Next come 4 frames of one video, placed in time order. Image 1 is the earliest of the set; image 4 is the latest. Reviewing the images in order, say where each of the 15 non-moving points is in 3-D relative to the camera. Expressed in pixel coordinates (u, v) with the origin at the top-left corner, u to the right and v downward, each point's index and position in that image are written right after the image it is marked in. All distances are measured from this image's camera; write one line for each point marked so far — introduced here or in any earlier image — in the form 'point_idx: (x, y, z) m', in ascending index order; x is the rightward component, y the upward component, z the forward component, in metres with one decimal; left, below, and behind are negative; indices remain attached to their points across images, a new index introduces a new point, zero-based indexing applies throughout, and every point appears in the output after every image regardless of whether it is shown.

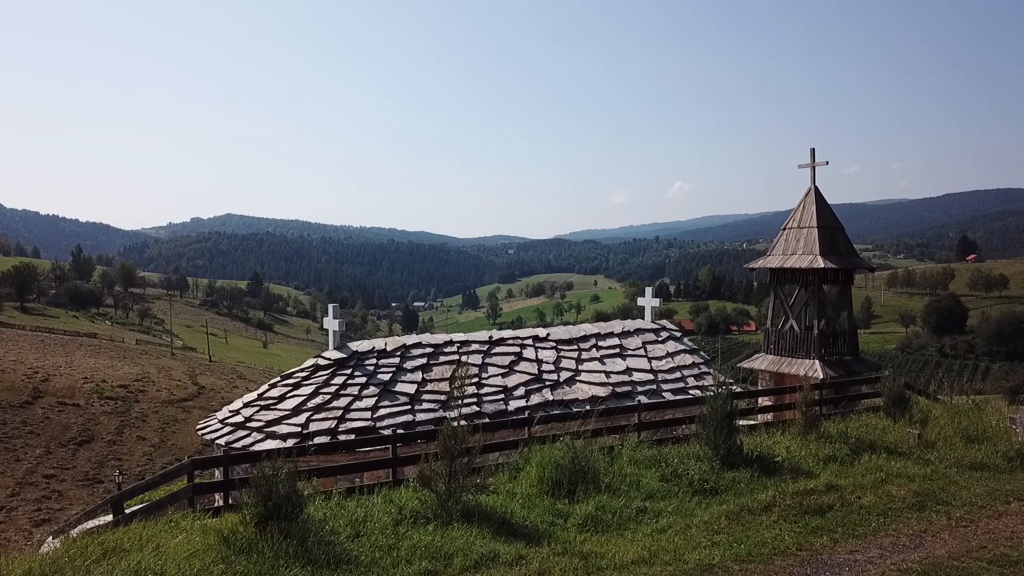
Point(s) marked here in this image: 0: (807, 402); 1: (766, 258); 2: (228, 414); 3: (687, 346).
0: (+3.7, -1.4, +7.9) m
1: (+6.5, +0.8, +16.0) m
2: (-3.5, -1.6, +7.7) m
3: (+3.0, -1.0, +10.7) m
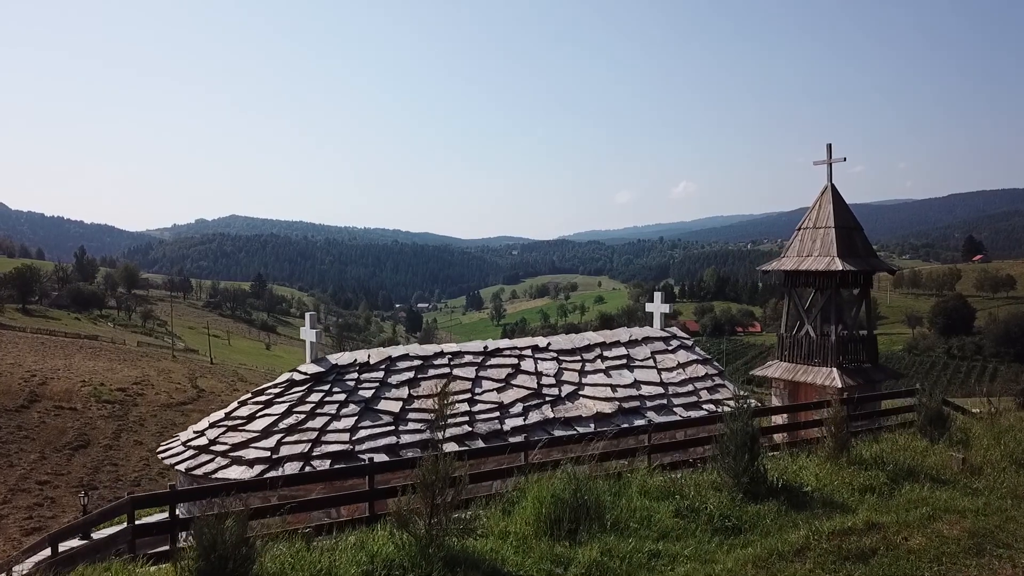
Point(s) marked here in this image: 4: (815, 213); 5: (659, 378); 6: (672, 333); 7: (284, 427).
0: (+3.7, -1.5, +7.1) m
1: (+6.5, +0.7, +15.1) m
2: (-3.6, -1.6, +7.0) m
3: (+3.0, -1.1, +9.9) m
4: (+7.3, +1.8, +15.1) m
5: (+2.1, -1.3, +9.1) m
6: (+2.7, -0.8, +10.4) m
7: (-2.4, -1.5, +6.7) m
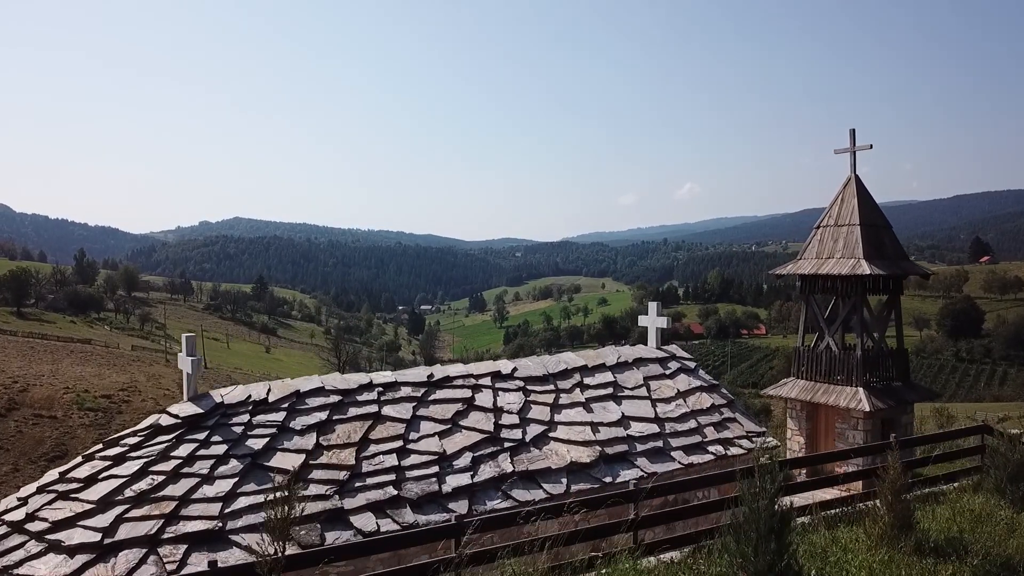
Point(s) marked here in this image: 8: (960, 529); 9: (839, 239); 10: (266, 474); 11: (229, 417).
0: (+3.2, -1.6, +5.2) m
1: (+6.0, +0.6, +13.3) m
2: (-4.1, -1.8, +5.1) m
3: (+2.5, -1.2, +8.0) m
4: (+6.9, +1.7, +13.2) m
5: (+1.6, -1.4, +7.2) m
6: (+2.2, -0.9, +8.5) m
7: (-3.0, -1.6, +4.9) m
8: (+3.7, -1.9, +5.1) m
9: (+6.7, +1.0, +12.8) m
10: (-2.0, -1.5, +5.2) m
11: (-2.5, -1.1, +5.6) m
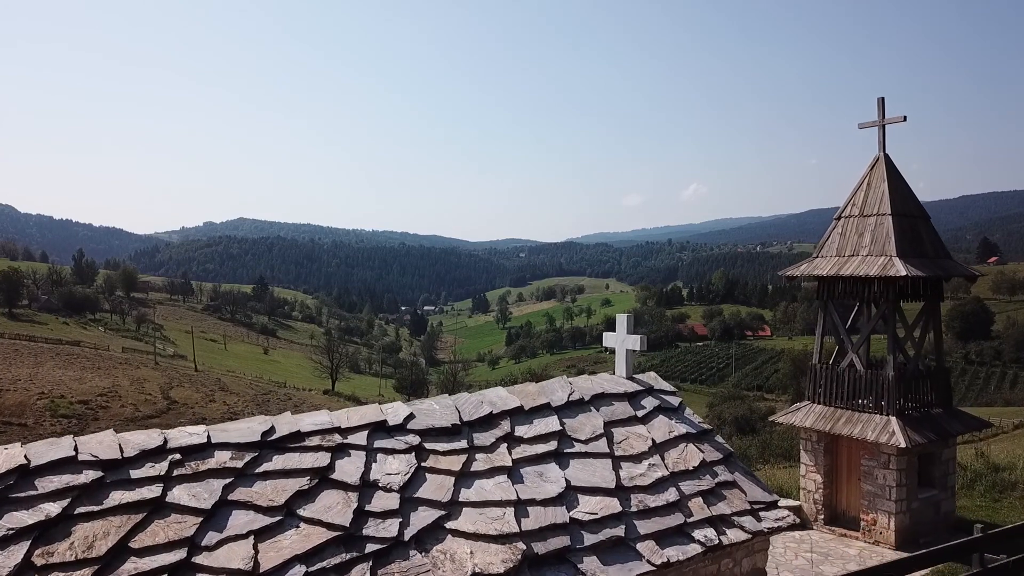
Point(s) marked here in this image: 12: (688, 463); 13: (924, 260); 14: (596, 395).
0: (+2.3, -1.7, +2.9) m
1: (+5.2, +0.5, +10.9) m
2: (-4.9, -1.8, +2.9) m
3: (+1.7, -1.3, +5.8) m
4: (+6.1, +1.6, +10.9) m
5: (+0.8, -1.5, +4.9) m
6: (+1.4, -1.0, +6.2) m
7: (-3.8, -1.7, +2.6) m
8: (+2.8, -2.0, +2.8) m
9: (+5.9, +0.9, +10.5) m
10: (-2.9, -1.6, +2.9) m
11: (-3.4, -1.2, +3.4) m
12: (+1.5, -1.5, +5.3) m
13: (+6.7, +0.4, +10.1) m
14: (+0.8, -1.0, +5.9) m
